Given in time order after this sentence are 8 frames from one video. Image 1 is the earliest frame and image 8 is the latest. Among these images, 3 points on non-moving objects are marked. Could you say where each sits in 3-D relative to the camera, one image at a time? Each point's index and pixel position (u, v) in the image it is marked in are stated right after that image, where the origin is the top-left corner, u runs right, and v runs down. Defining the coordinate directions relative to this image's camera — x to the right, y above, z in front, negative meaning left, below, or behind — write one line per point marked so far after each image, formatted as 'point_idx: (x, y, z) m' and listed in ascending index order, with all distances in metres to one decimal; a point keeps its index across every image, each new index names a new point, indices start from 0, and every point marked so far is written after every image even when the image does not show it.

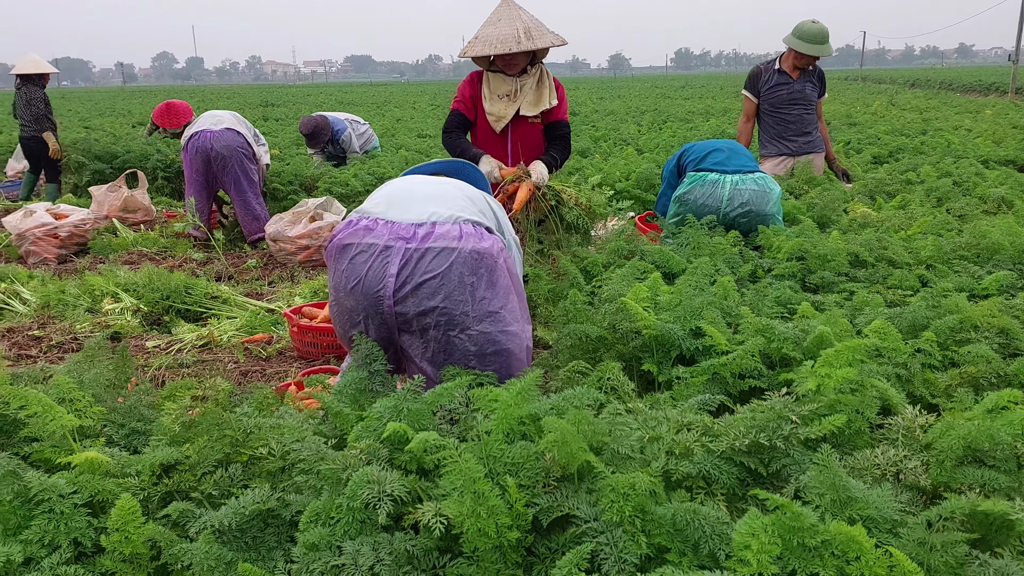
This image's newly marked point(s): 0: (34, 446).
0: (-1.4, -0.5, +2.5) m
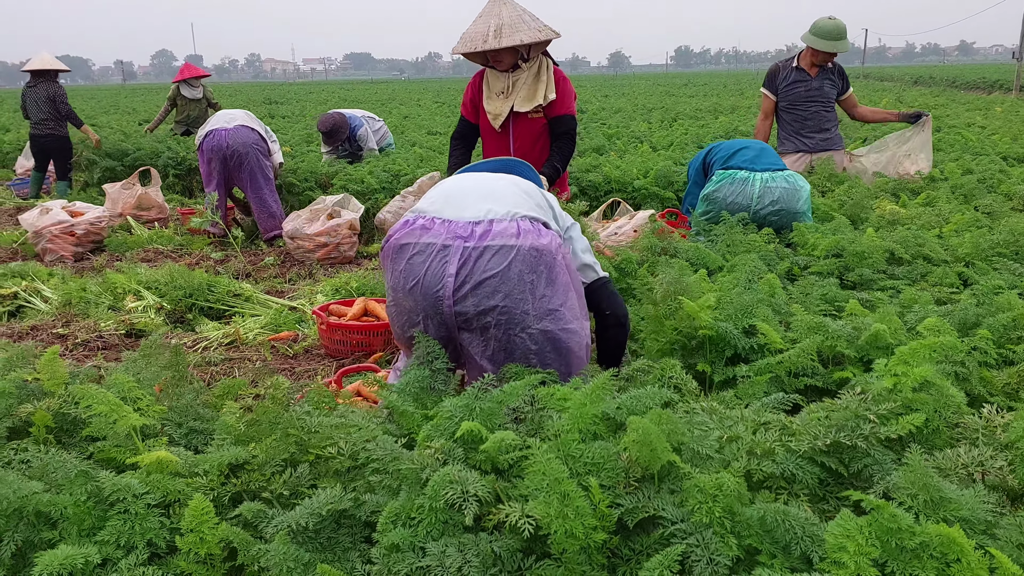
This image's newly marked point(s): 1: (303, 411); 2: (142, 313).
0: (-1.2, -0.5, +2.4) m
1: (-0.6, -0.4, +2.6) m
2: (-3.1, -0.2, +6.9) m
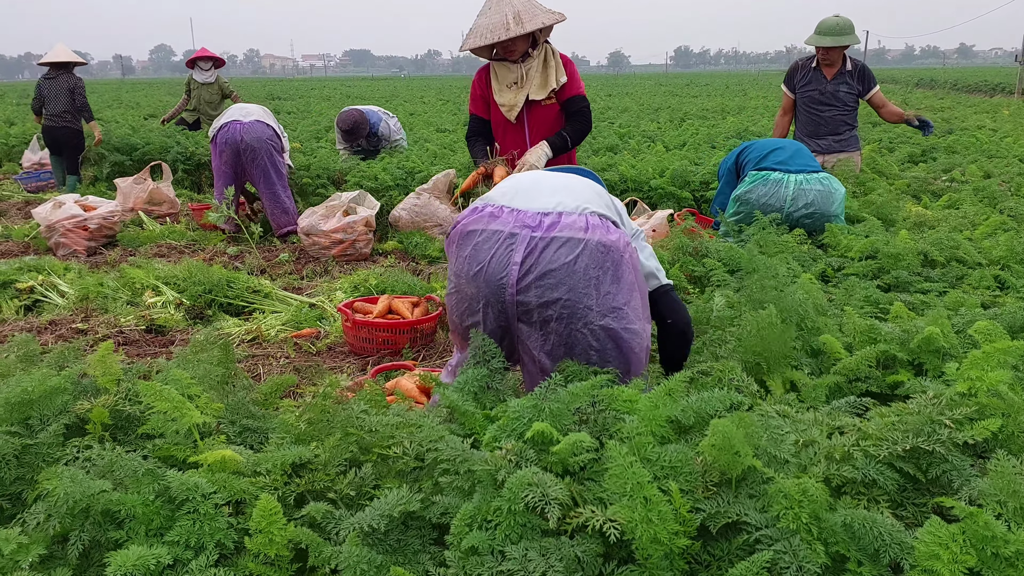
0: (-1.0, -0.4, +2.4) m
1: (-0.4, -0.4, +2.6) m
2: (-2.9, -0.2, +6.8) m
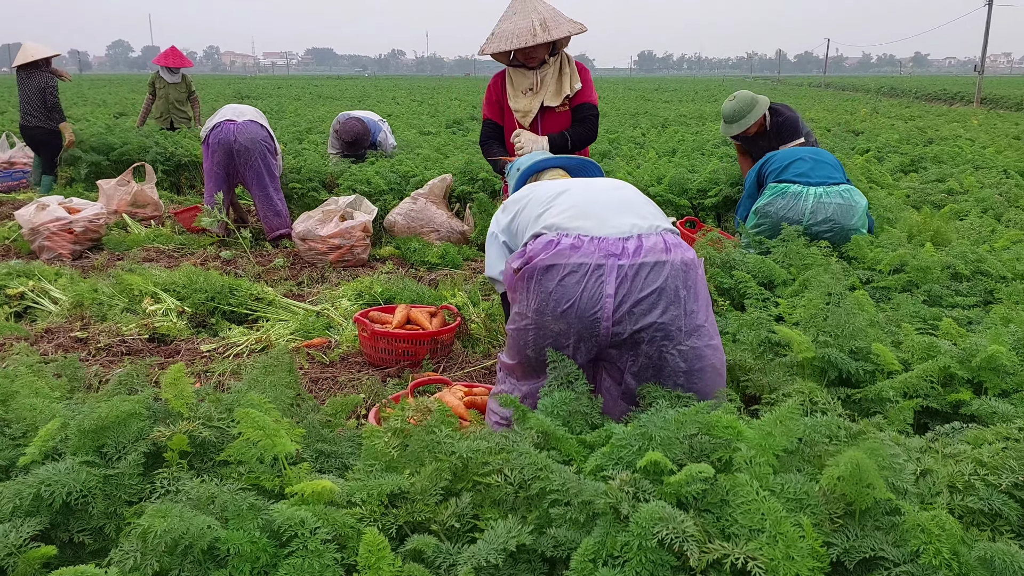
0: (-0.7, -0.5, +2.3) m
1: (-0.2, -0.4, +2.5) m
2: (-2.8, -0.2, +6.6) m
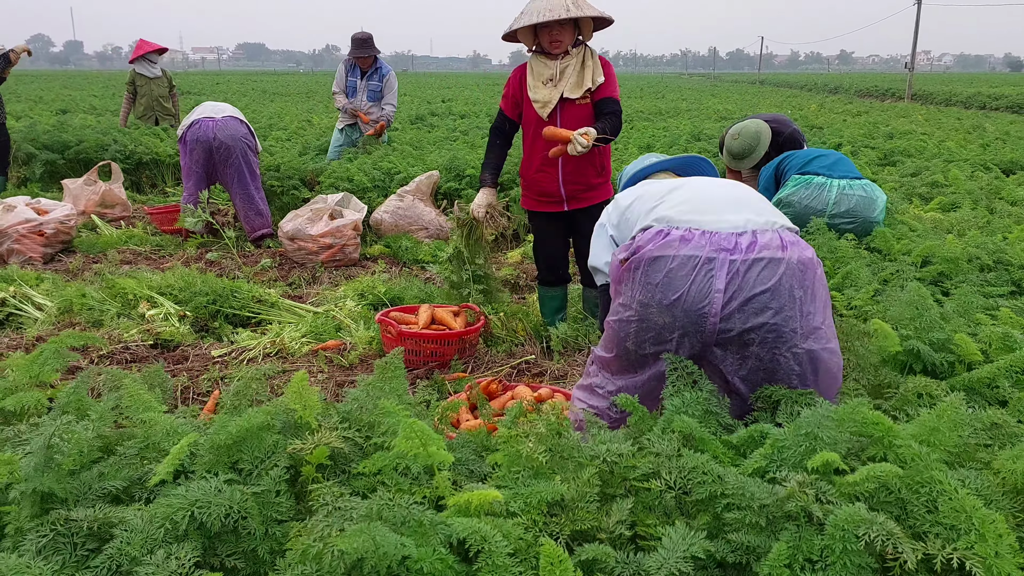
0: (-0.3, -0.5, +2.2) m
1: (+0.2, -0.4, +2.4) m
2: (-2.7, -0.3, +6.4) m
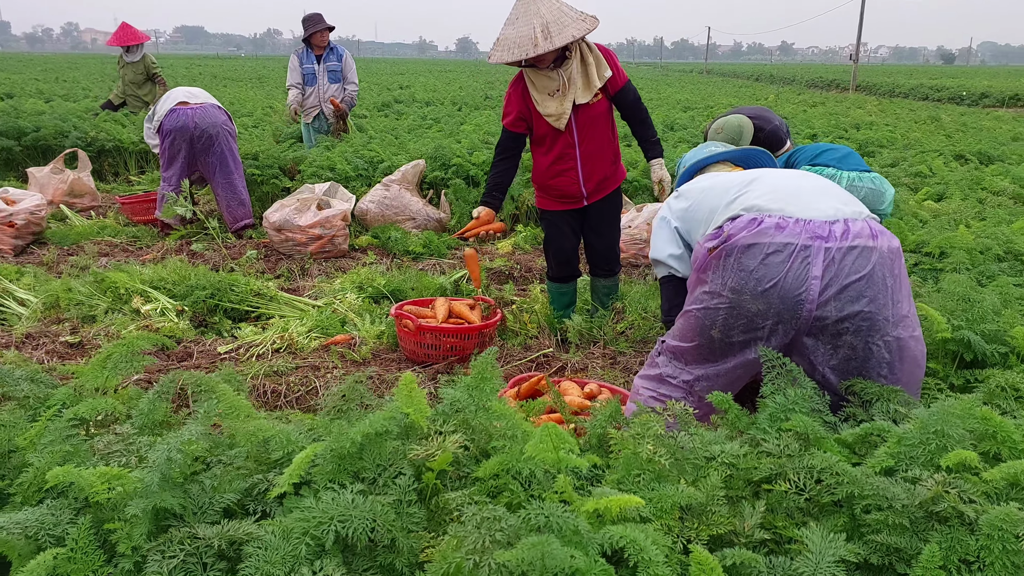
0: (0.0, -0.5, +2.1) m
1: (+0.5, -0.4, +2.4) m
2: (-2.6, -0.2, +6.1) m
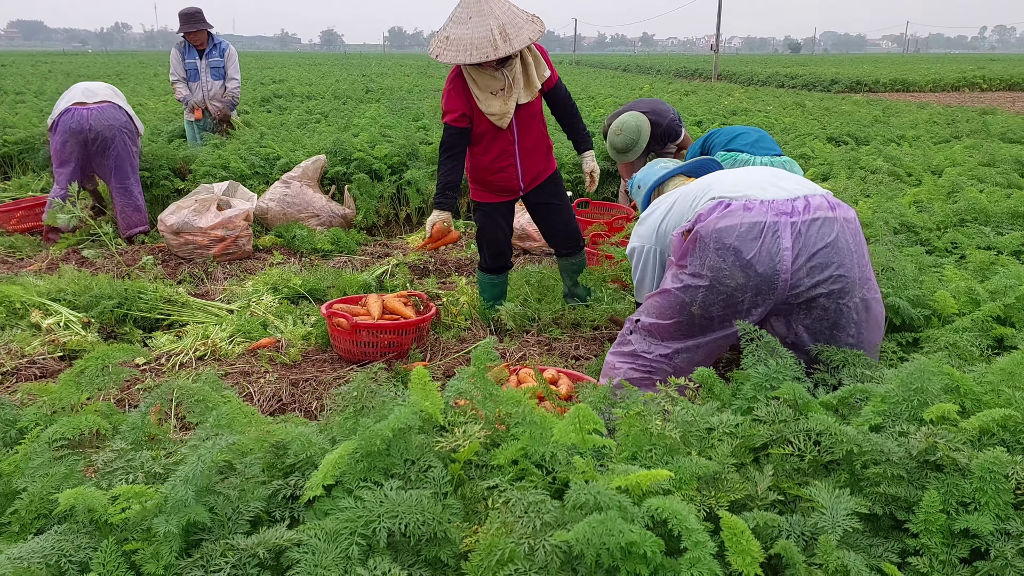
0: (+0.1, -0.5, +2.1) m
1: (+0.6, -0.4, +2.5) m
2: (-3.1, -0.3, +5.7) m
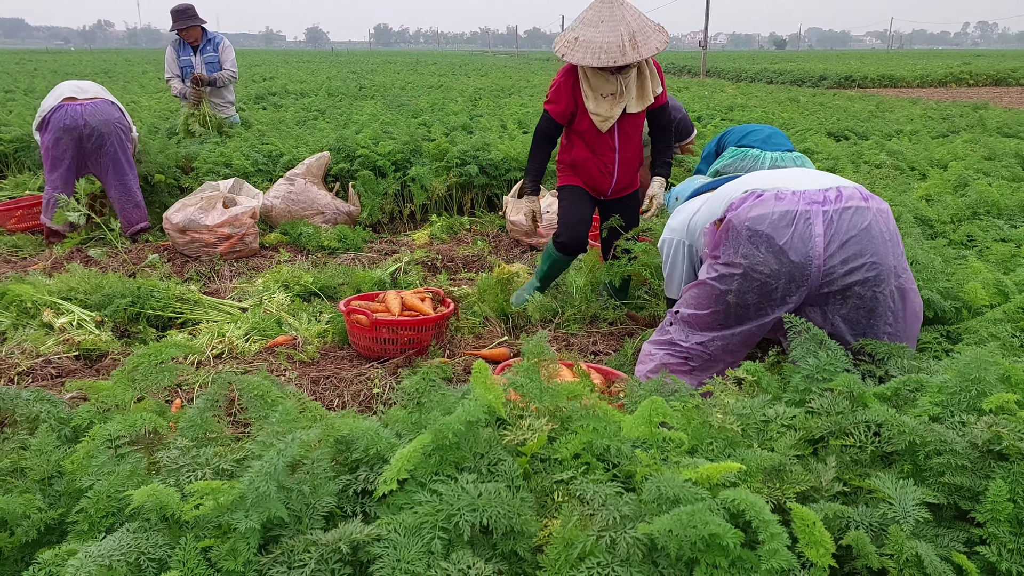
0: (+0.3, -0.5, +2.1) m
1: (+0.7, -0.3, +2.5) m
2: (-3.0, -0.3, +5.7) m
